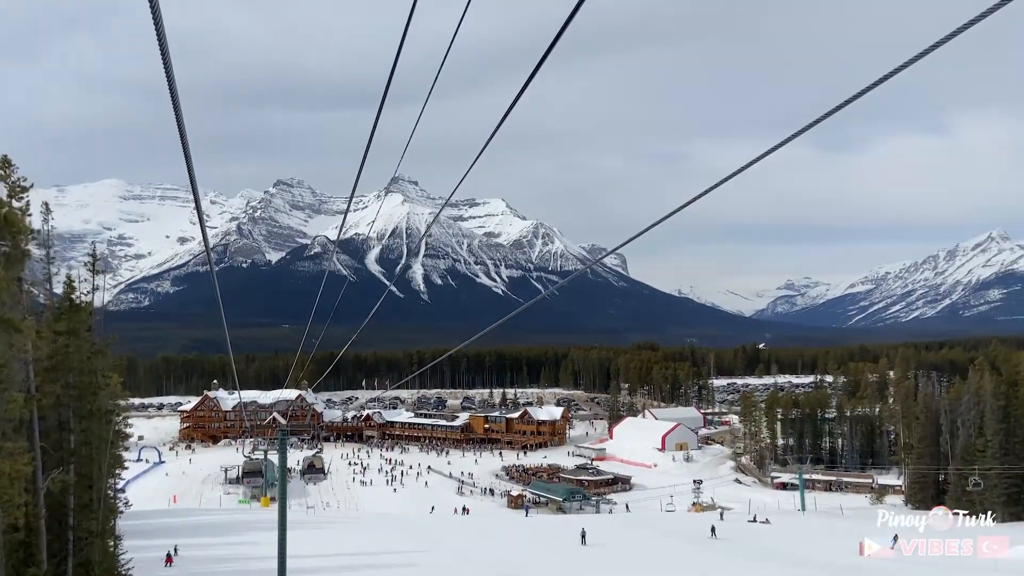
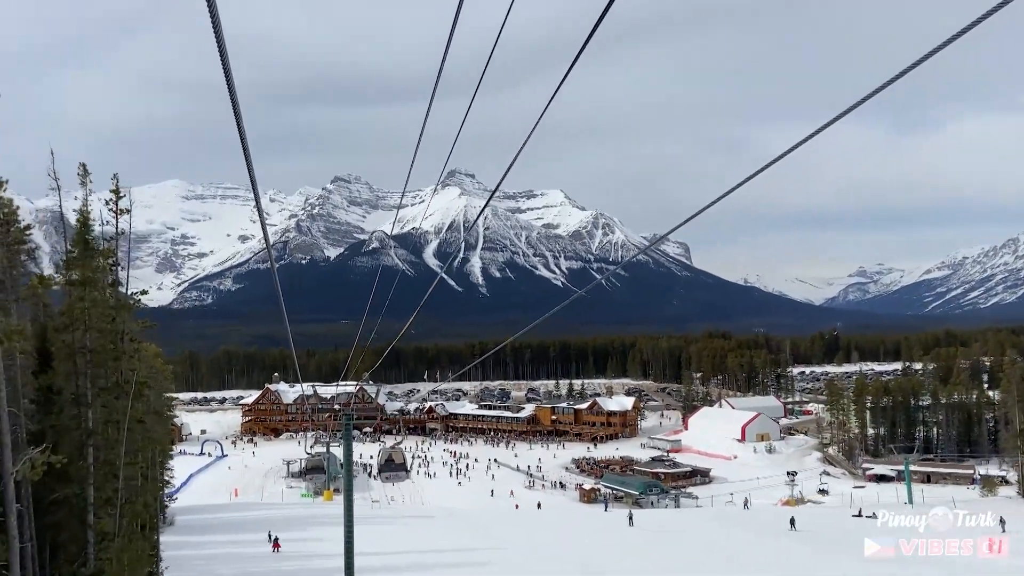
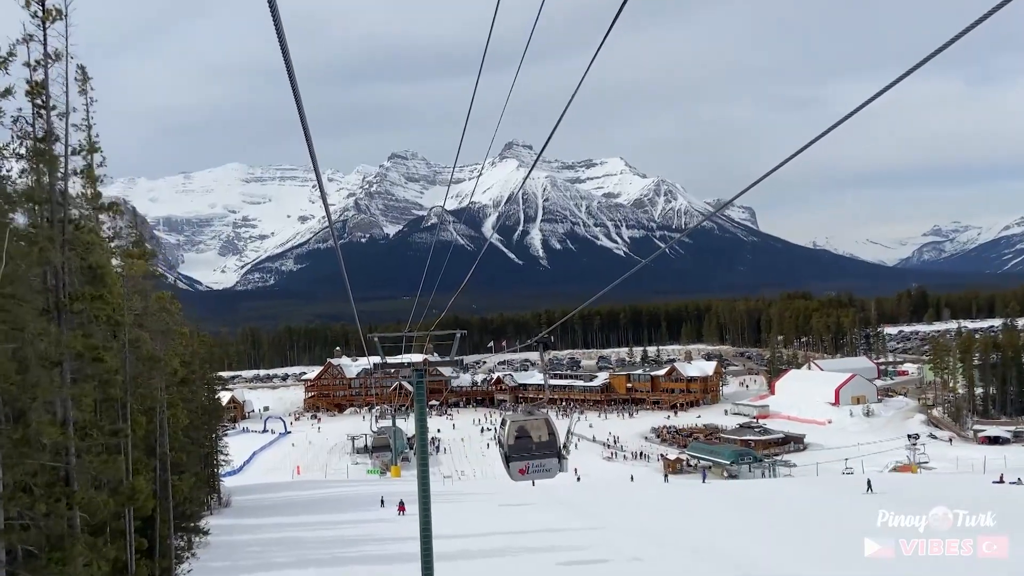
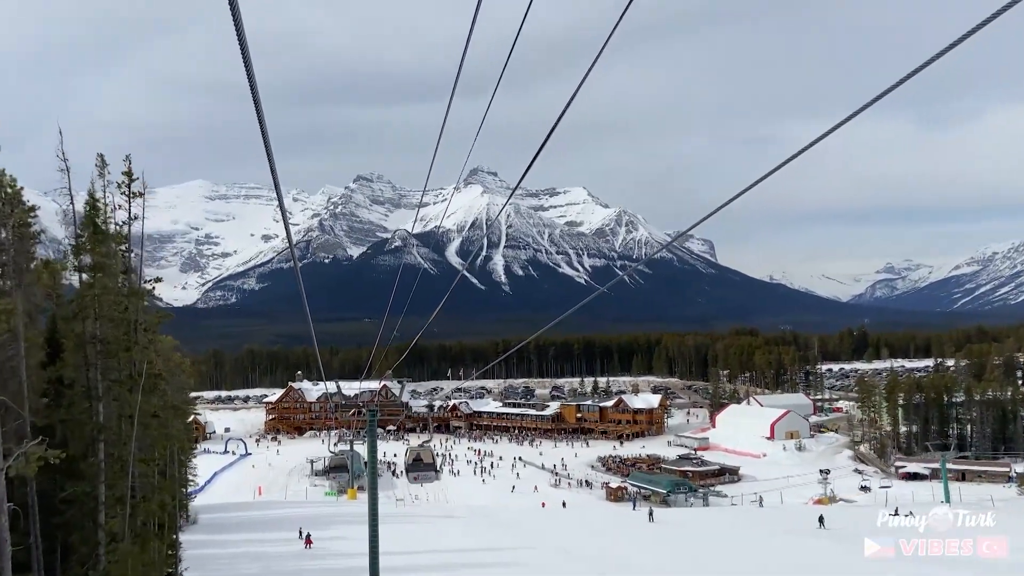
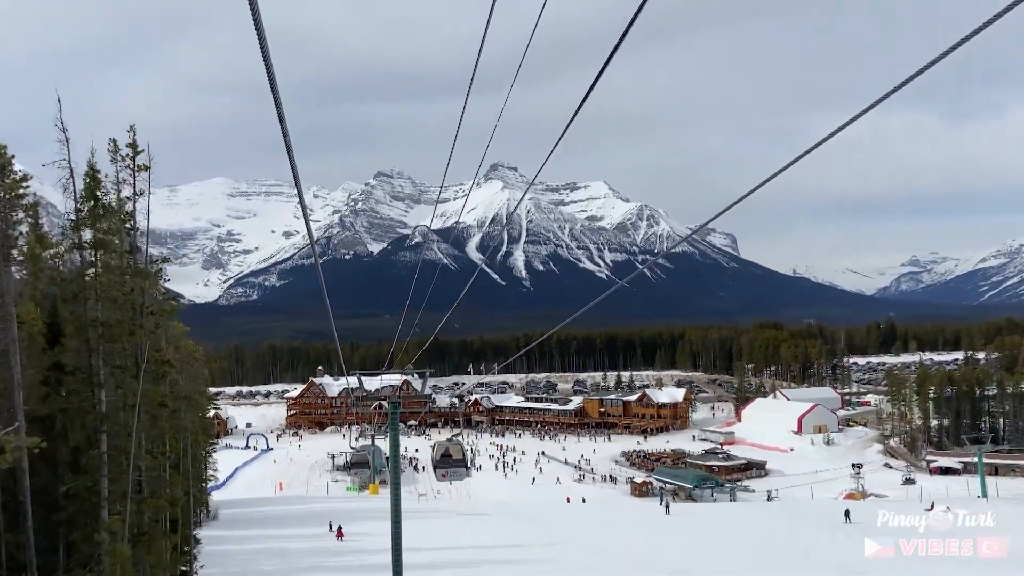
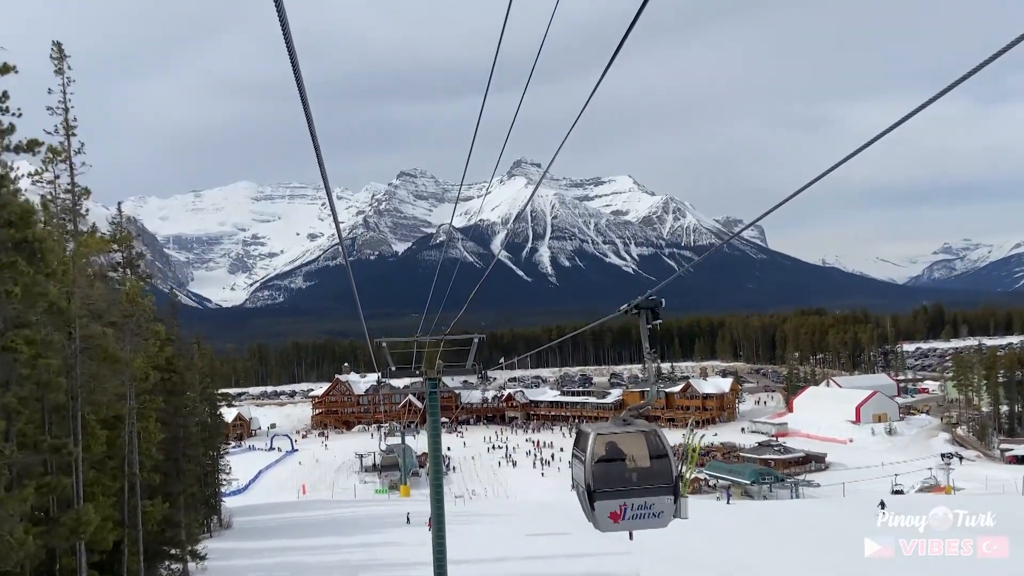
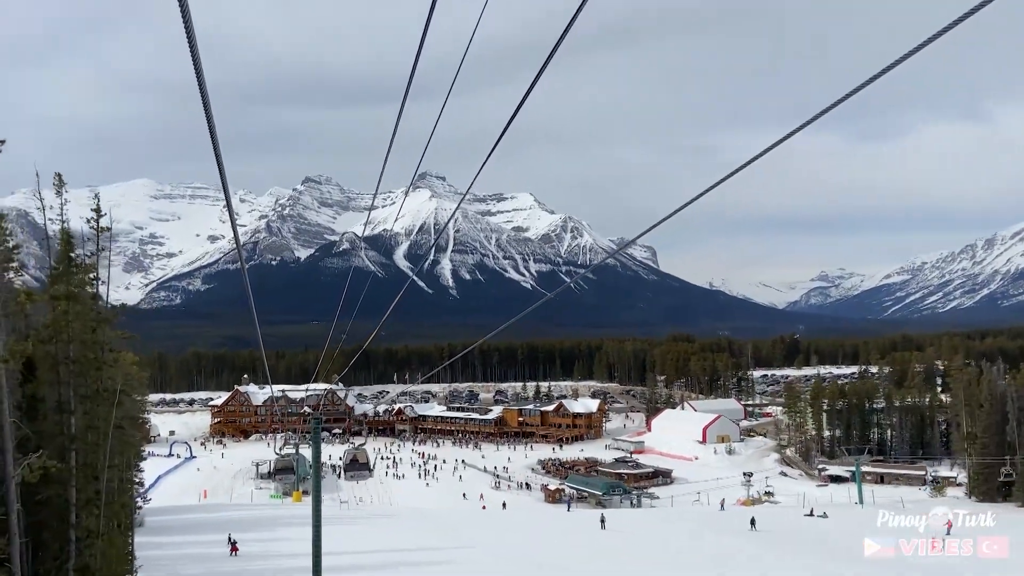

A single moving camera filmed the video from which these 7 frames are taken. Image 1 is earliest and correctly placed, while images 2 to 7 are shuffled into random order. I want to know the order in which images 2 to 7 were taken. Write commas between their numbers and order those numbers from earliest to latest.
7, 2, 4, 5, 3, 6
